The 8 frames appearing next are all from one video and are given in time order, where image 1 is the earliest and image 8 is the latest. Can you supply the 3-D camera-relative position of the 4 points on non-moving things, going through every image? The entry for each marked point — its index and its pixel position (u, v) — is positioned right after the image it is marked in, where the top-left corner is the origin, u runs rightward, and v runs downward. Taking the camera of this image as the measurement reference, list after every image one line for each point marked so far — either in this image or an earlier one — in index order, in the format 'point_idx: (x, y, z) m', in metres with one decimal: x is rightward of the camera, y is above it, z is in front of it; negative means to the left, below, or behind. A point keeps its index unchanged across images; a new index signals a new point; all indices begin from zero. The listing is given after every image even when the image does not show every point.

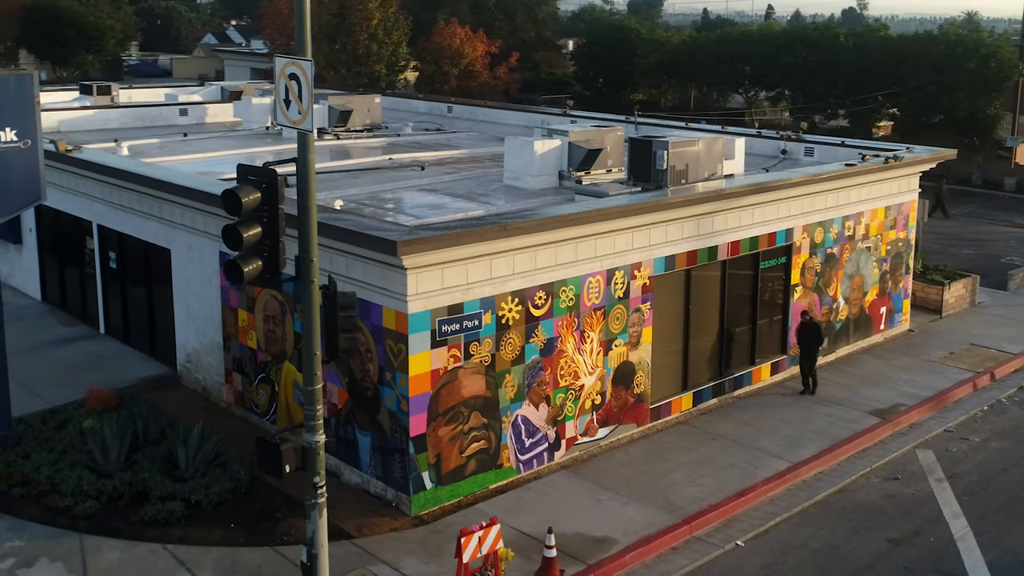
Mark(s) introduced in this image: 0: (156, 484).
0: (-4.6, -2.5, +13.2) m
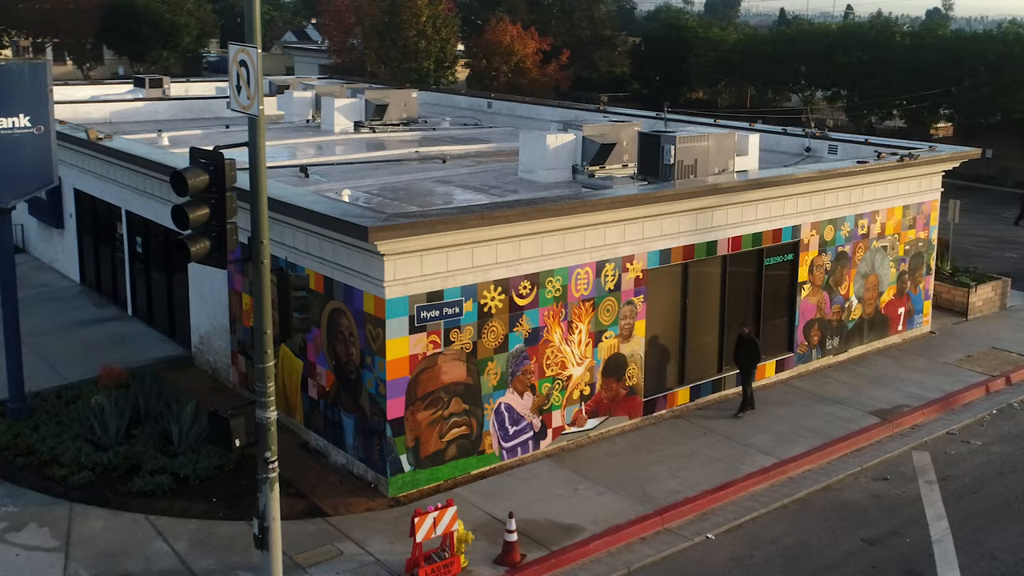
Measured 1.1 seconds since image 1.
0: (-4.9, -2.3, +13.7) m
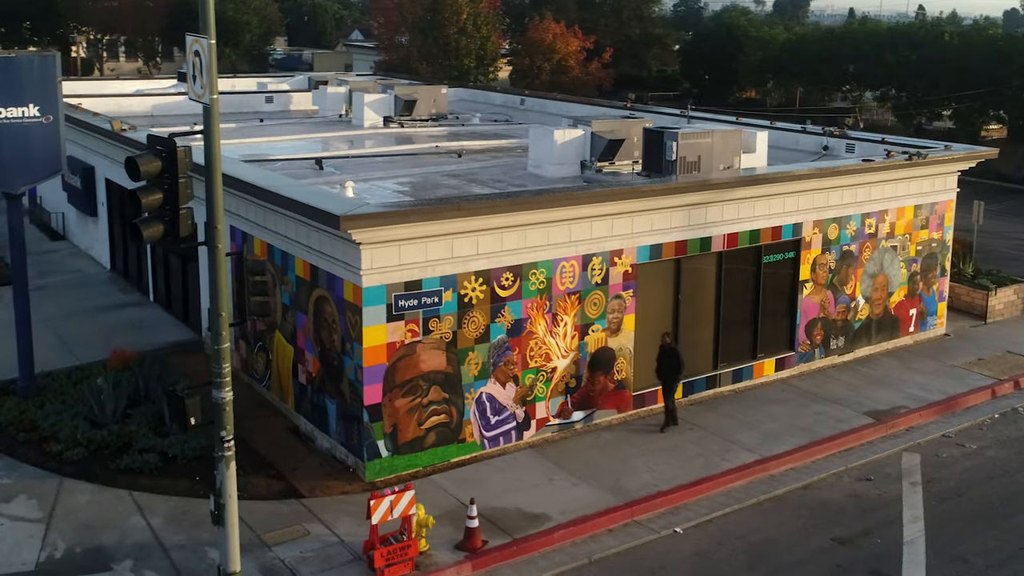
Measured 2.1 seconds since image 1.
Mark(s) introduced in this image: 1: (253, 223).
0: (-5.2, -2.1, +14.2) m
1: (-4.0, +1.0, +15.7) m
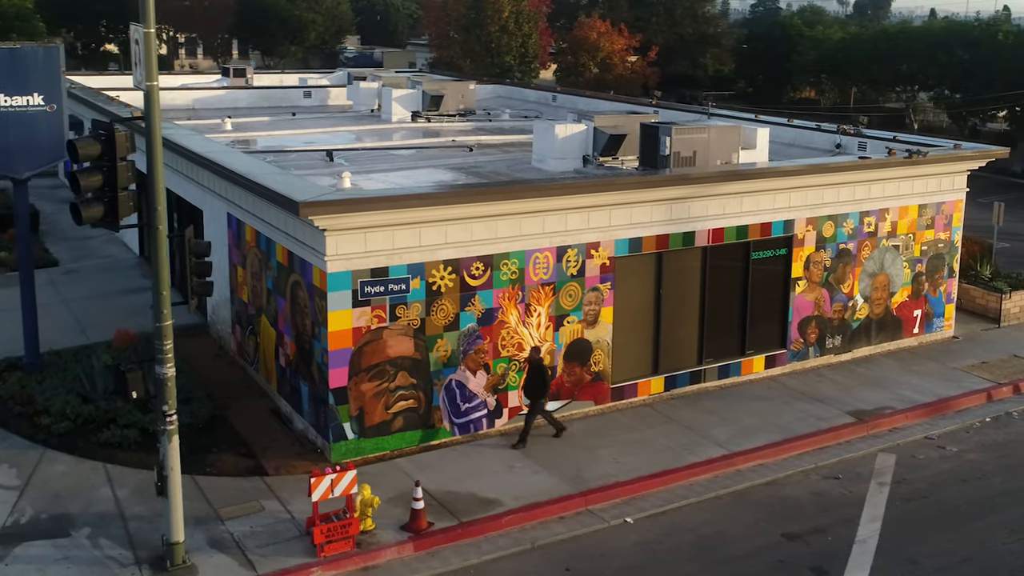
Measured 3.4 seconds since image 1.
0: (-5.6, -1.8, +14.8) m
1: (-4.3, +1.2, +16.2) m
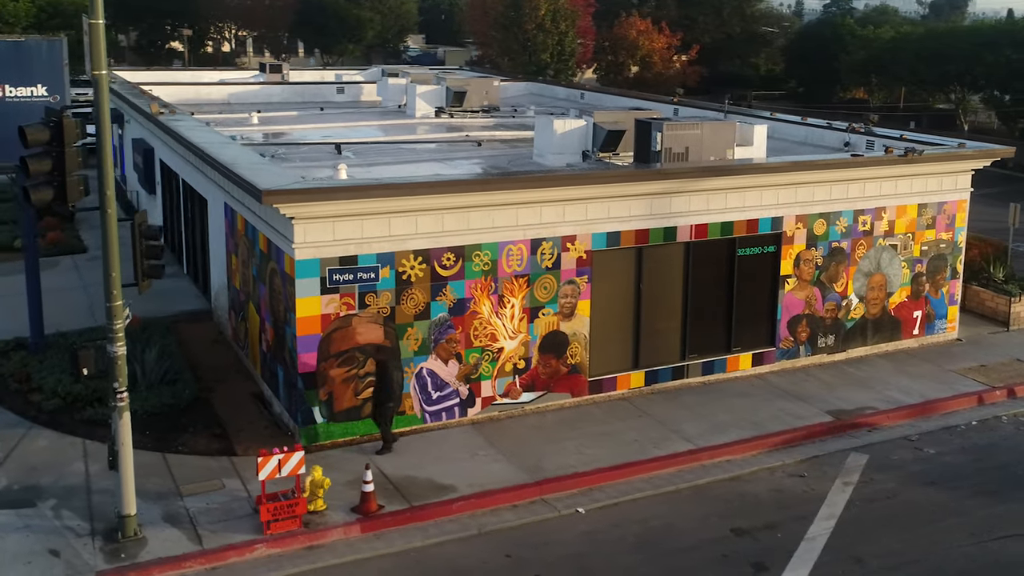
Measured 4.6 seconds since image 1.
0: (-6.0, -1.6, +15.3) m
1: (-4.5, +1.5, +16.7) m
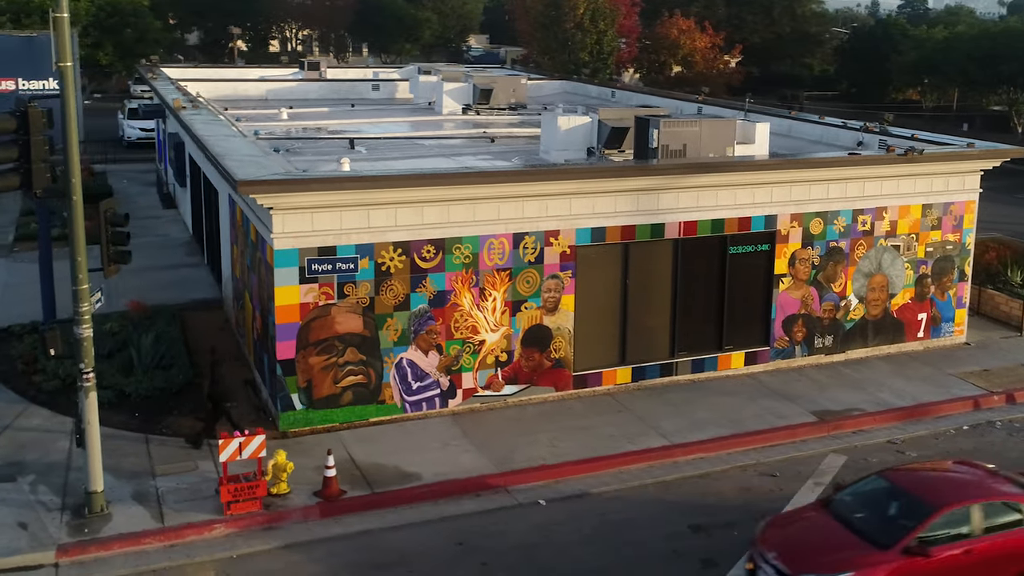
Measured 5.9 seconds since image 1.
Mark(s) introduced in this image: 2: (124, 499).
0: (-6.3, -1.4, +15.9) m
1: (-4.7, +1.6, +17.1) m
2: (-4.7, -2.5, +12.2) m
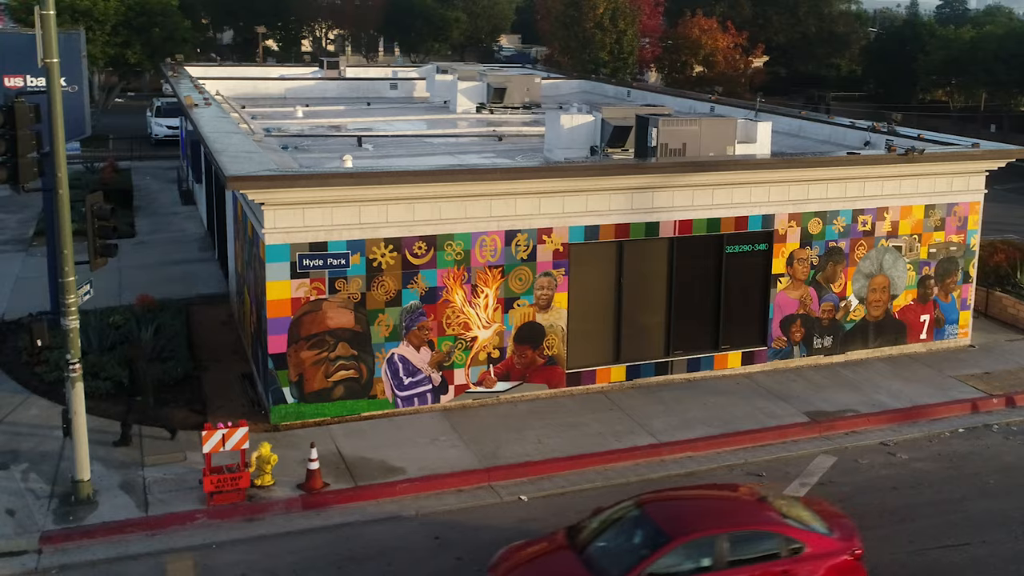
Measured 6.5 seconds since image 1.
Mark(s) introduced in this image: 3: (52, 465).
0: (-6.4, -1.3, +16.1) m
1: (-4.7, +1.7, +17.3) m
2: (-4.9, -2.4, +12.5) m
3: (-5.9, -2.3, +13.0) m
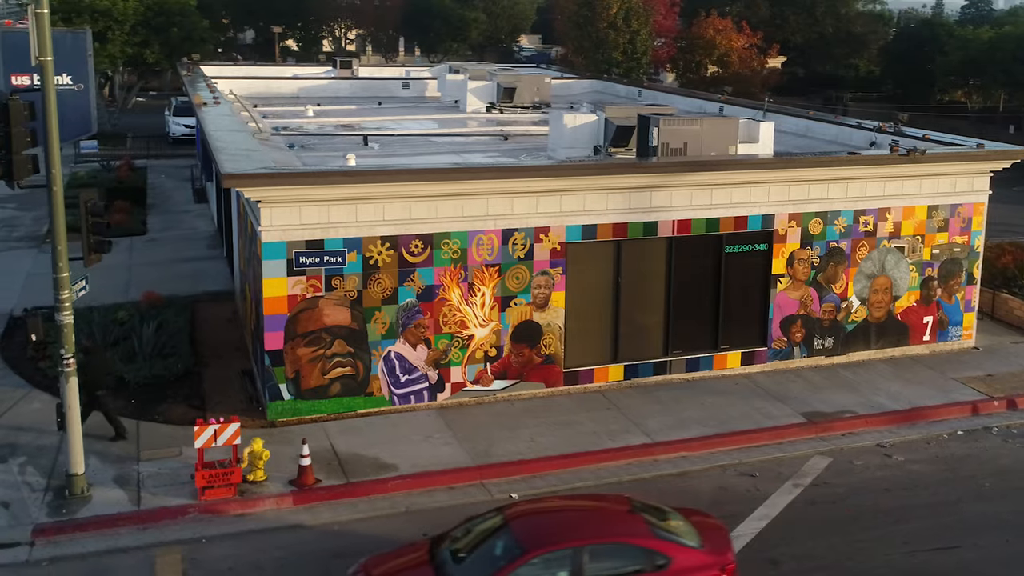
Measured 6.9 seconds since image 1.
0: (-6.4, -1.2, +16.3) m
1: (-4.7, +1.8, +17.5) m
2: (-5.0, -2.4, +12.6) m
3: (-6.0, -2.2, +13.2) m
